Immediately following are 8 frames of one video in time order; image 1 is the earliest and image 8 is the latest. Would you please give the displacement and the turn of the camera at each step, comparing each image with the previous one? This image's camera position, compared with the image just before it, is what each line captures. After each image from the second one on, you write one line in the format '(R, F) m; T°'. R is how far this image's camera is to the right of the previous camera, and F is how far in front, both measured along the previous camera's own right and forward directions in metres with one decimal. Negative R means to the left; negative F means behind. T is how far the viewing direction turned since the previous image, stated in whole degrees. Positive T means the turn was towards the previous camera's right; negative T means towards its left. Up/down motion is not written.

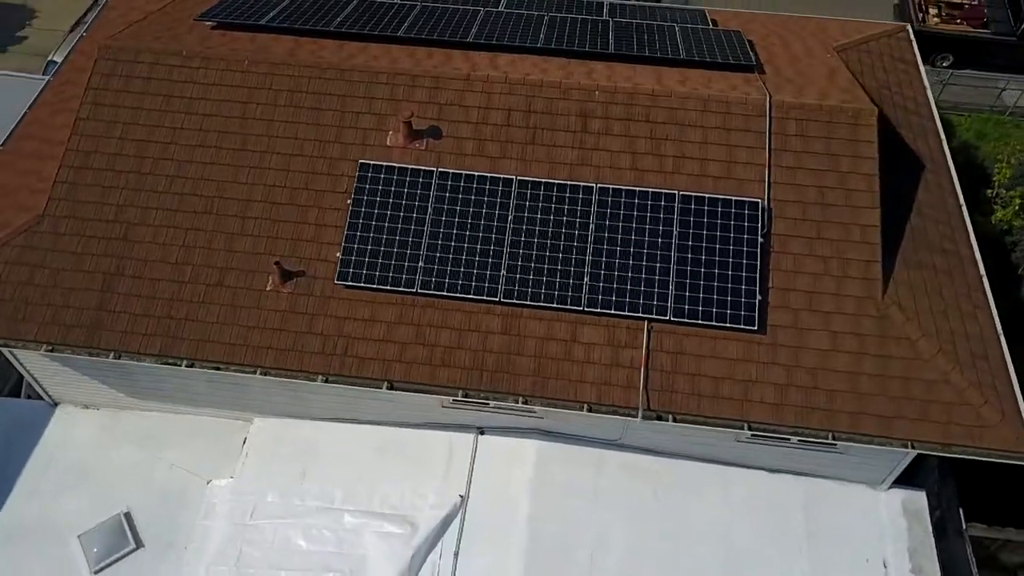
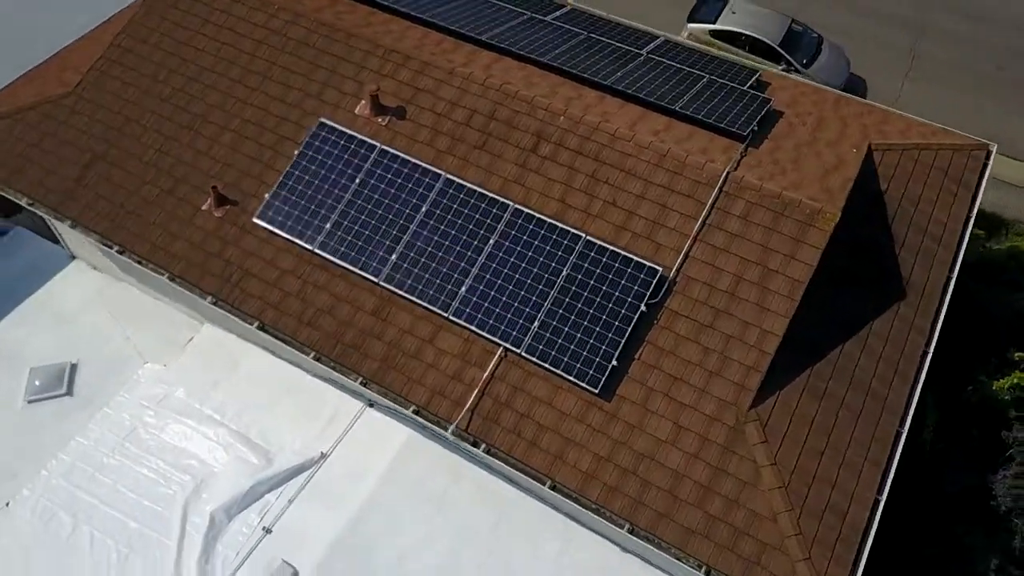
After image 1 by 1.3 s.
(+4.6, +0.5) m; -14°
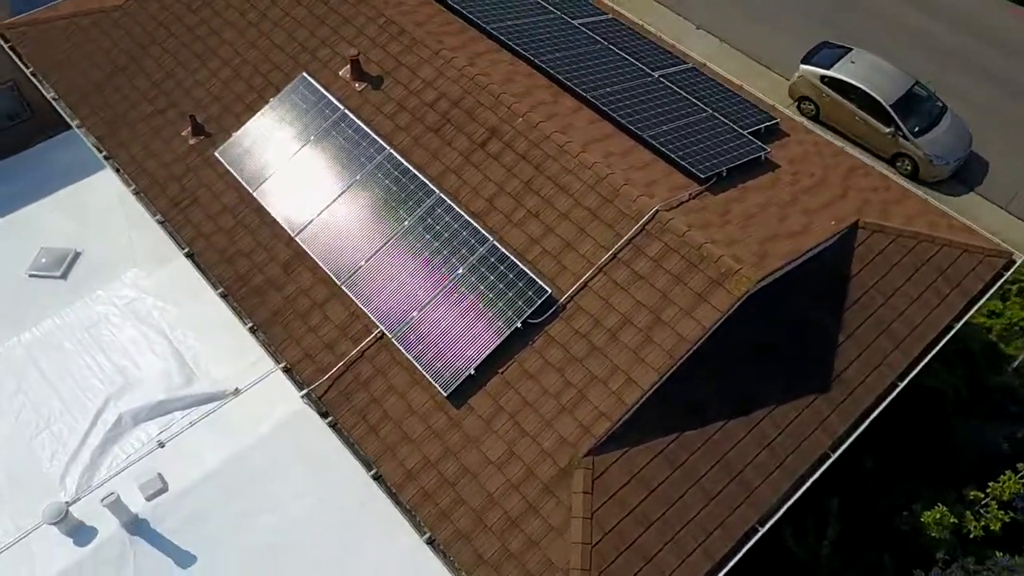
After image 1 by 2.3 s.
(+3.7, +0.6) m; -11°
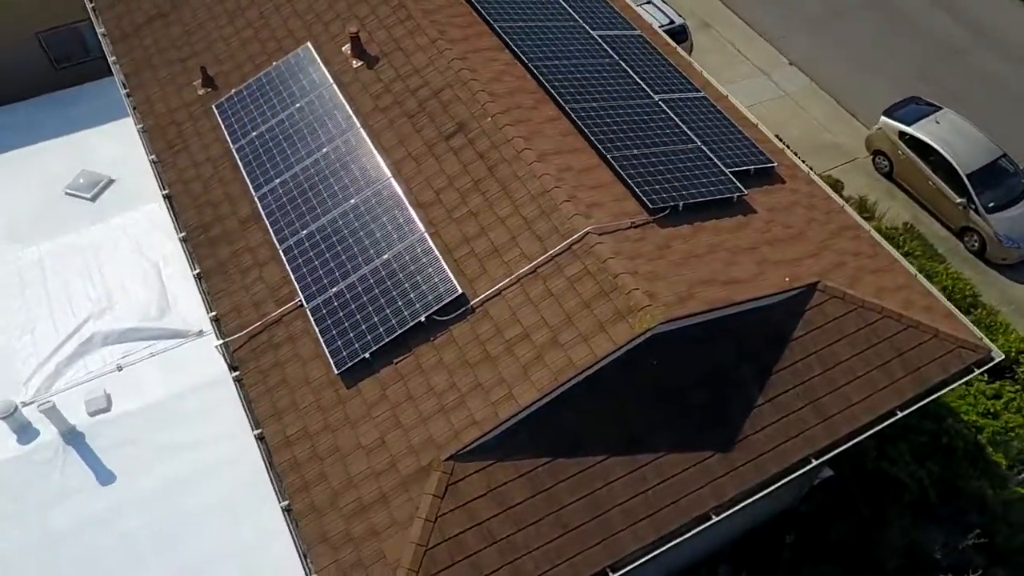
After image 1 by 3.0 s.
(+2.7, +0.3) m; -8°
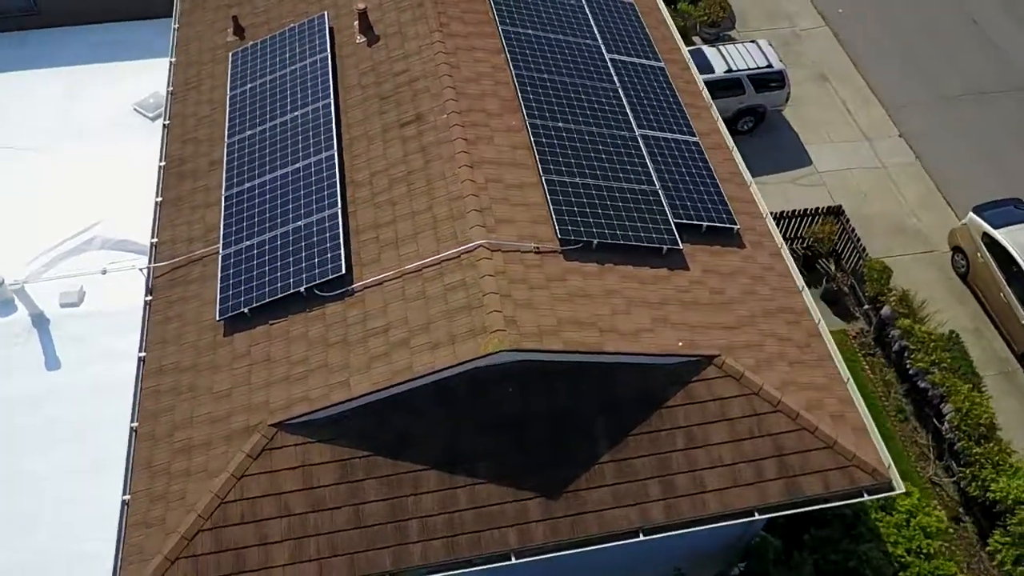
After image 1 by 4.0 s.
(+3.6, +0.4) m; -11°
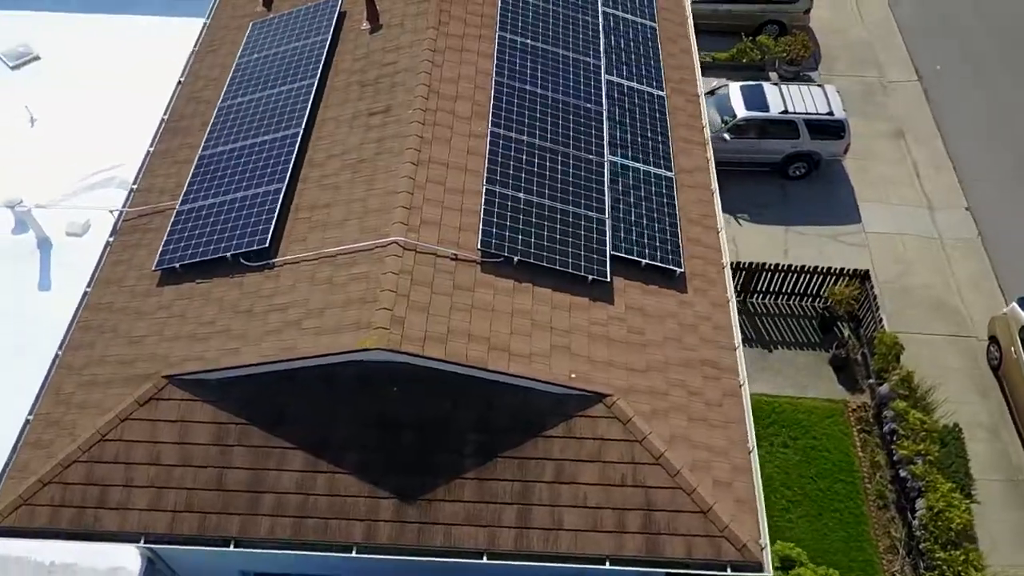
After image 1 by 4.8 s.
(+2.7, +0.2) m; -8°
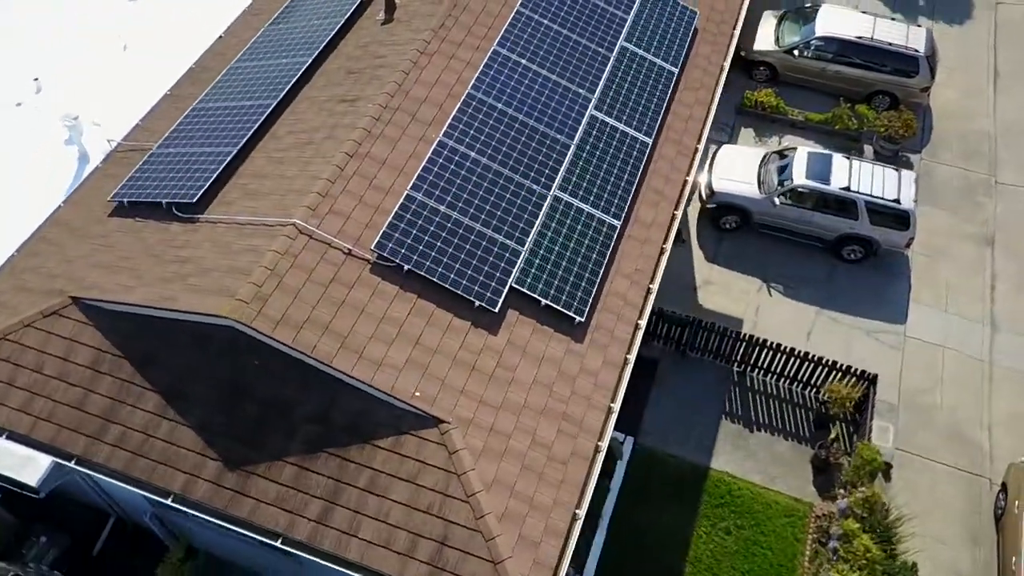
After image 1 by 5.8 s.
(+3.6, +0.4) m; -11°
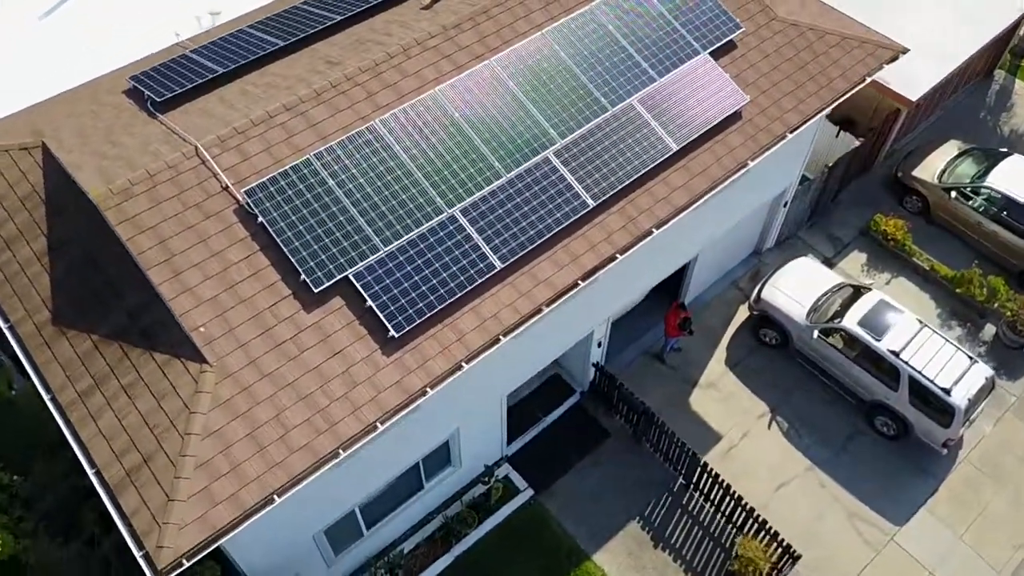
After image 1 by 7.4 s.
(+5.7, +1.0) m; -17°
